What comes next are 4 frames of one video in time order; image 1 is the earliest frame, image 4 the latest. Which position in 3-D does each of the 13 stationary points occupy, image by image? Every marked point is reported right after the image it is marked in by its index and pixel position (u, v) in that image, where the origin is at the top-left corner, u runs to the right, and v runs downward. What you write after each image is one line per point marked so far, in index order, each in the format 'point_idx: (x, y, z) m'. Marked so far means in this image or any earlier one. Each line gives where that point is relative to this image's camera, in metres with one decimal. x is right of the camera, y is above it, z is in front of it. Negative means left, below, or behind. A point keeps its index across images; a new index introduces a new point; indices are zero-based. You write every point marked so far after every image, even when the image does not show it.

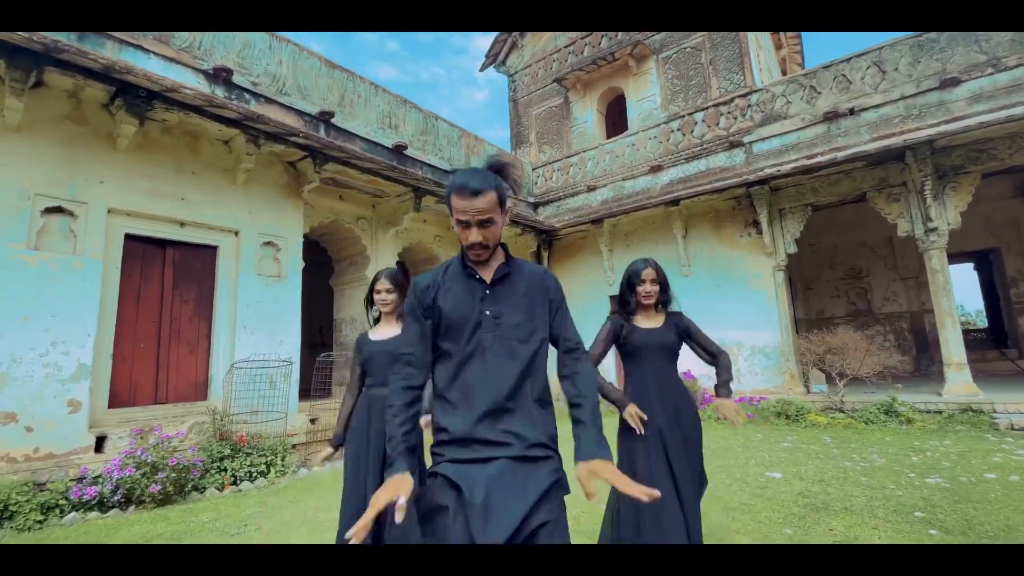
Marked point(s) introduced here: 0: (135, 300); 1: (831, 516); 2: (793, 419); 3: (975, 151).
0: (-3.7, -0.1, +4.6) m
1: (+2.0, -1.4, +2.9) m
2: (+3.8, -1.8, +6.4) m
3: (+6.1, +1.8, +6.2) m
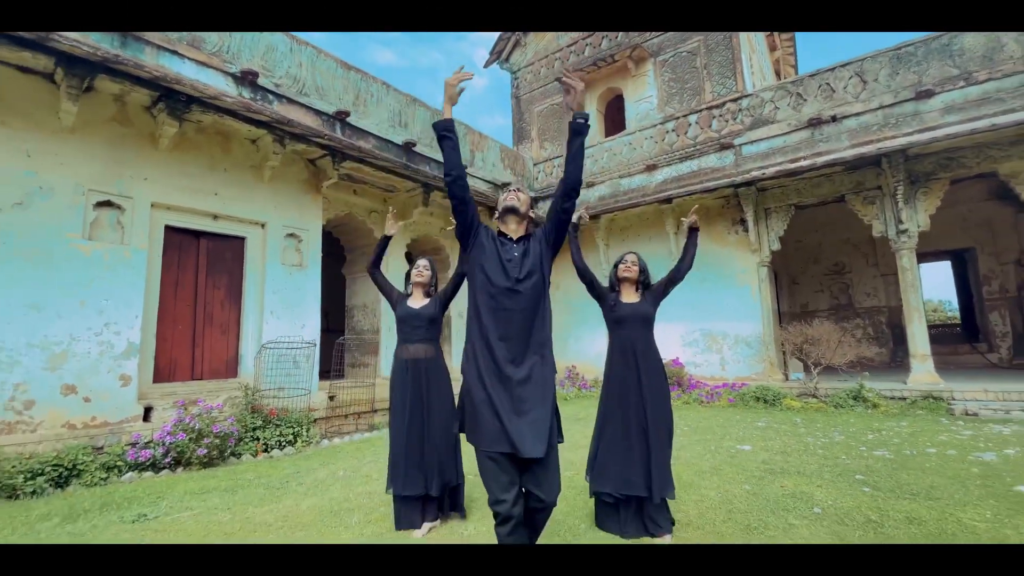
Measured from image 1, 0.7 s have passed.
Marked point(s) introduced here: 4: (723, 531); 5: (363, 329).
0: (-3.6, 0.0, +5.1) m
1: (+2.0, -1.4, +3.4) m
2: (+3.8, -1.7, +7.0) m
3: (+6.1, +1.8, +6.7) m
4: (+1.1, -1.3, +2.5) m
5: (-2.3, -0.6, +7.3) m
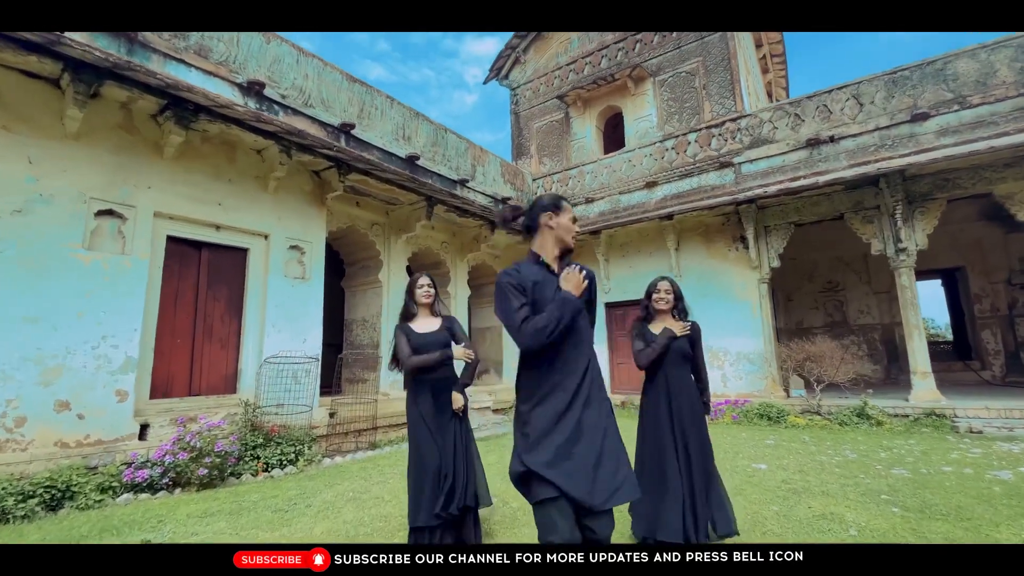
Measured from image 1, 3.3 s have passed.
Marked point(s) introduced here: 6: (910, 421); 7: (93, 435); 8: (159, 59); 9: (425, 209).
0: (-3.5, -0.1, +5.0) m
1: (+2.1, -1.5, +3.4) m
2: (+3.8, -1.9, +6.9) m
3: (+6.2, +1.6, +6.9) m
4: (+1.3, -1.4, +2.4) m
5: (-2.2, -0.8, +7.1) m
6: (+5.3, -1.8, +6.3) m
7: (-3.7, -1.3, +4.2) m
8: (-3.8, +2.4, +5.1) m
9: (-1.3, +1.2, +7.2) m
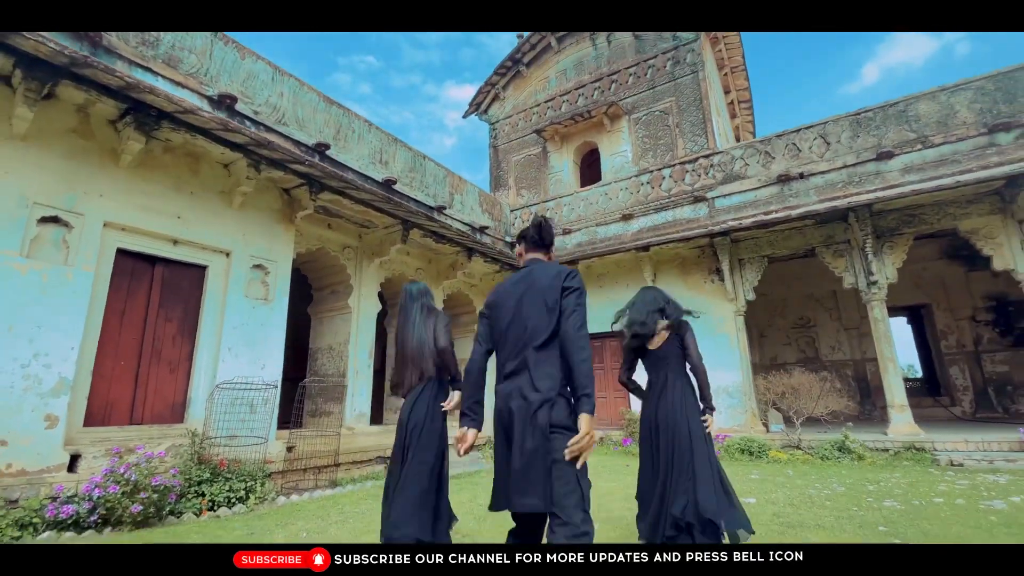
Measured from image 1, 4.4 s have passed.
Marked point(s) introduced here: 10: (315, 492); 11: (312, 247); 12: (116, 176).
0: (-3.7, -0.3, +4.5) m
1: (+2.0, -1.6, +3.2) m
2: (+3.5, -2.4, +6.8) m
3: (+5.9, +1.1, +7.1) m
4: (+1.2, -1.4, +2.2) m
5: (-2.6, -1.2, +6.7) m
6: (+5.0, -2.2, +6.3) m
7: (-3.9, -1.4, +3.7) m
8: (-4.0, +2.3, +4.9) m
9: (-1.7, +0.8, +7.0) m
10: (-2.0, -2.1, +4.9) m
11: (-2.8, +0.6, +6.5) m
12: (-3.8, +1.1, +4.6) m
